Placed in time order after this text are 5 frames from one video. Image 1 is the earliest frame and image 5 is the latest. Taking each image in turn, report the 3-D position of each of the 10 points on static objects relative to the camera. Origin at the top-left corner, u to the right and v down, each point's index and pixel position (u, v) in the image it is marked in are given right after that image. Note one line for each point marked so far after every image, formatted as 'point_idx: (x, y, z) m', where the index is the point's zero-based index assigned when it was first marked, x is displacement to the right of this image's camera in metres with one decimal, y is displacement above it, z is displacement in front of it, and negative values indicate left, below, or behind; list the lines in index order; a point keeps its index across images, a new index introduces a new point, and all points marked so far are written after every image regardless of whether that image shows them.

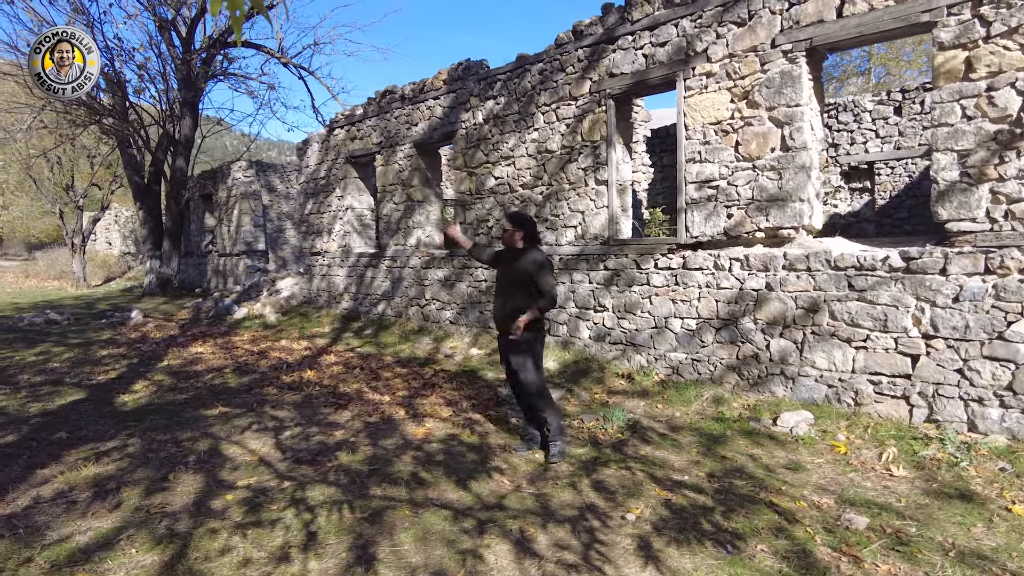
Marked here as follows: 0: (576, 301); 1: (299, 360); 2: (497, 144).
0: (+0.7, -0.1, +6.5) m
1: (-2.7, -0.9, +7.3) m
2: (-0.2, +1.8, +7.2) m
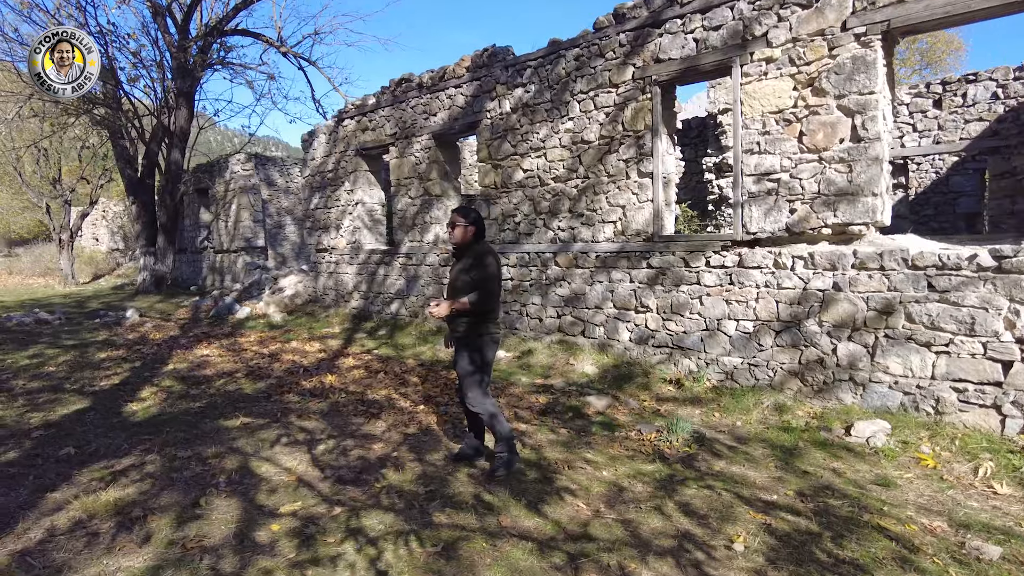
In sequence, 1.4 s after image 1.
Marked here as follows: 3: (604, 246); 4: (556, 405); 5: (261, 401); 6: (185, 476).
0: (+1.1, -0.1, +6.1) m
1: (-2.3, -0.9, +6.9) m
2: (+0.2, +1.8, +6.8) m
3: (+1.0, +0.4, +6.2) m
4: (+0.4, -1.1, +5.2) m
5: (-2.3, -1.1, +5.4) m
6: (-2.1, -1.2, +3.7) m
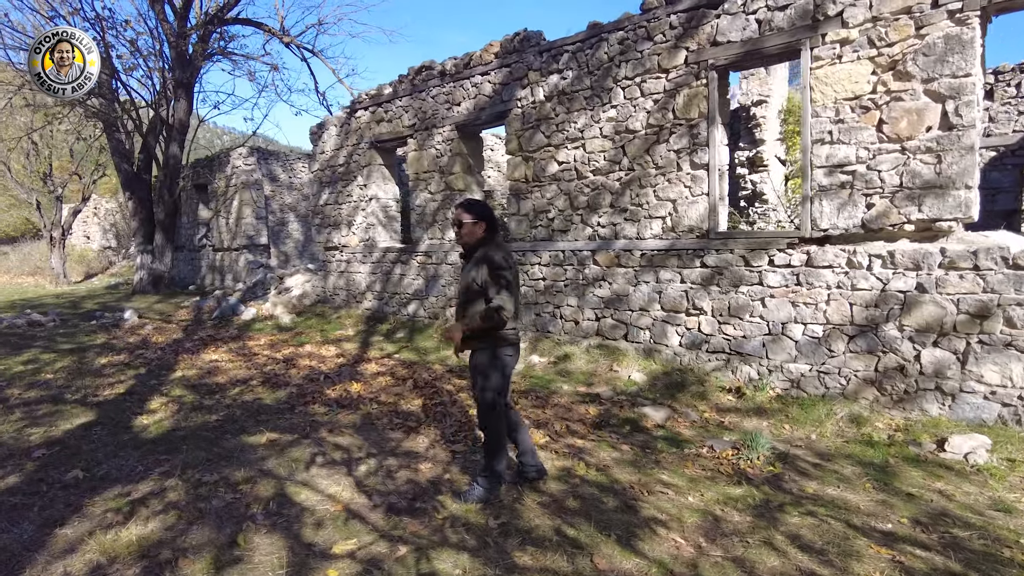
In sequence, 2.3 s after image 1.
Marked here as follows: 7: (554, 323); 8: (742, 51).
0: (+1.5, -0.1, +5.7) m
1: (-1.9, -0.9, +6.4) m
2: (+0.6, +1.8, +6.4) m
3: (+1.4, +0.4, +5.7) m
4: (+0.8, -1.1, +4.8) m
5: (-1.9, -1.1, +4.9) m
6: (-1.6, -1.2, +3.2) m
7: (+0.5, -0.4, +6.6) m
8: (+2.0, +2.0, +5.0) m
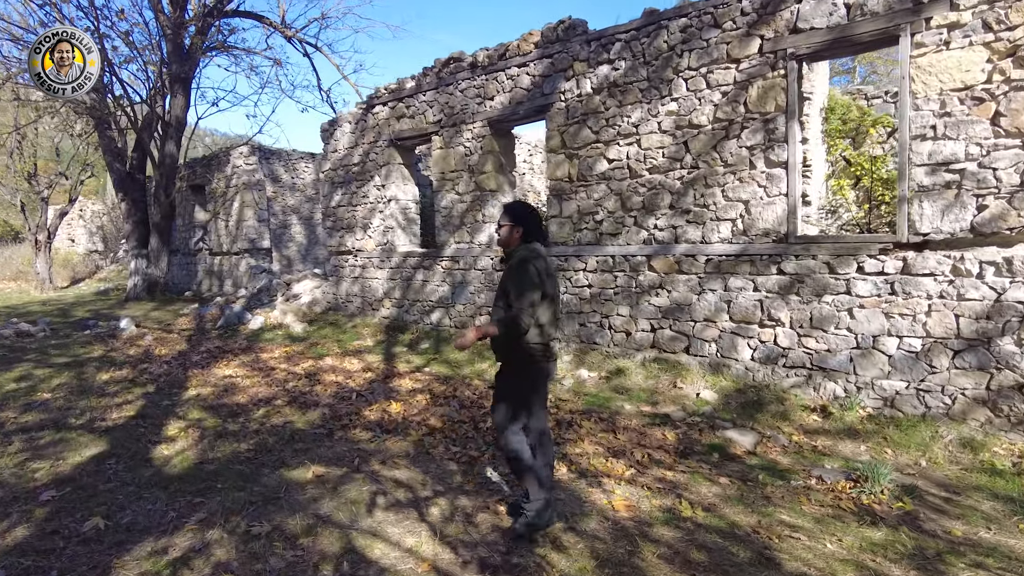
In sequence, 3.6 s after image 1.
0: (+2.0, -0.2, +5.2) m
1: (-1.5, -1.0, +5.8) m
2: (+1.0, +1.7, +5.9) m
3: (+1.8, +0.4, +5.3) m
4: (+1.3, -1.1, +4.3) m
5: (-1.4, -1.1, +4.4) m
6: (-1.1, -1.3, +2.7) m
7: (+0.9, -0.5, +6.1) m
8: (+2.5, +2.0, +4.6) m
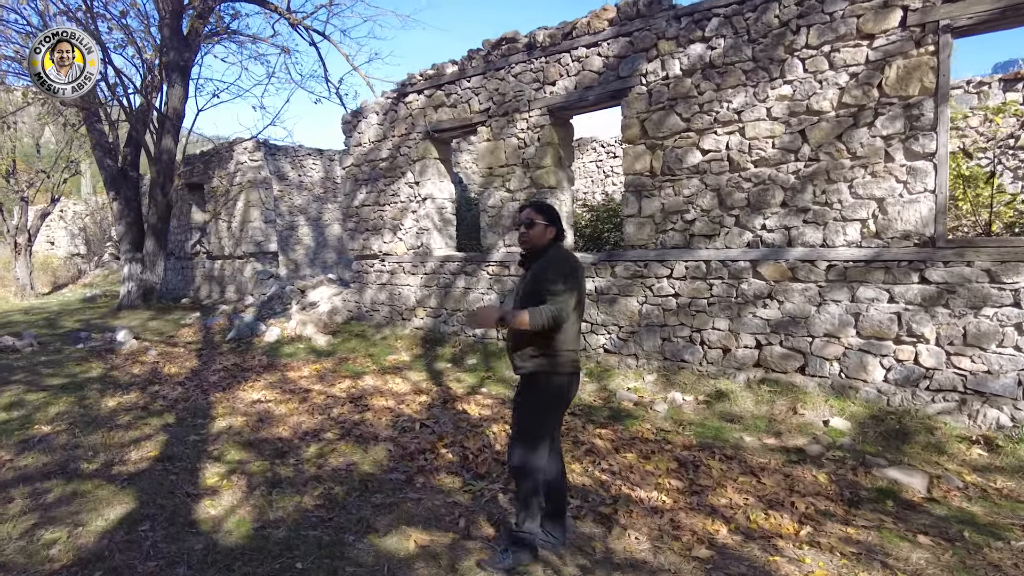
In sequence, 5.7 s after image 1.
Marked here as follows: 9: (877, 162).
0: (+2.7, -0.3, +4.5) m
1: (-0.7, -1.1, +5.0) m
2: (+1.7, +1.6, +5.1) m
3: (+2.6, +0.3, +4.5) m
4: (+2.1, -1.2, +3.6) m
5: (-0.6, -1.2, +3.6) m
6: (-0.3, -1.4, +1.8) m
7: (+1.7, -0.6, +5.4) m
8: (+3.2, +1.9, +3.9) m
9: (+2.7, +1.0, +4.4) m
